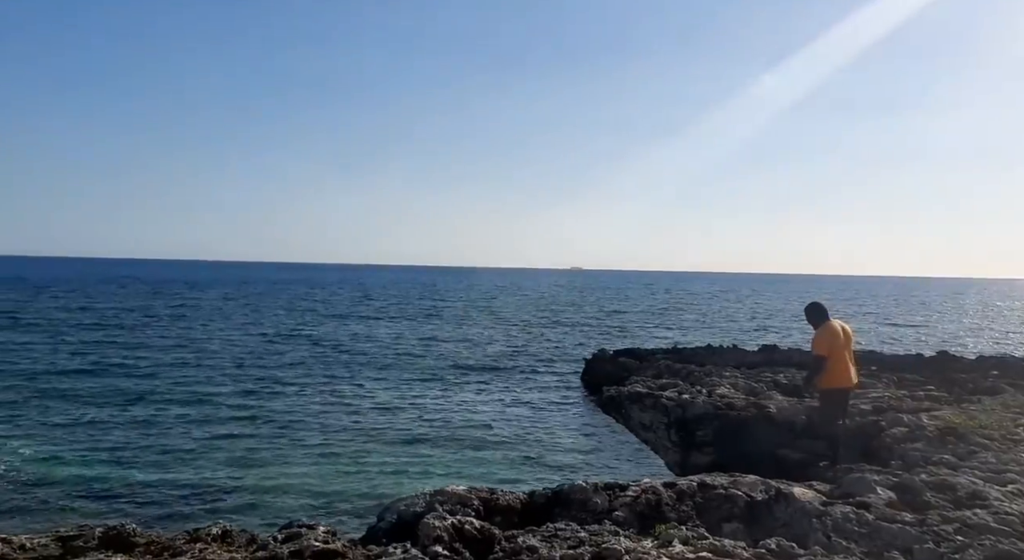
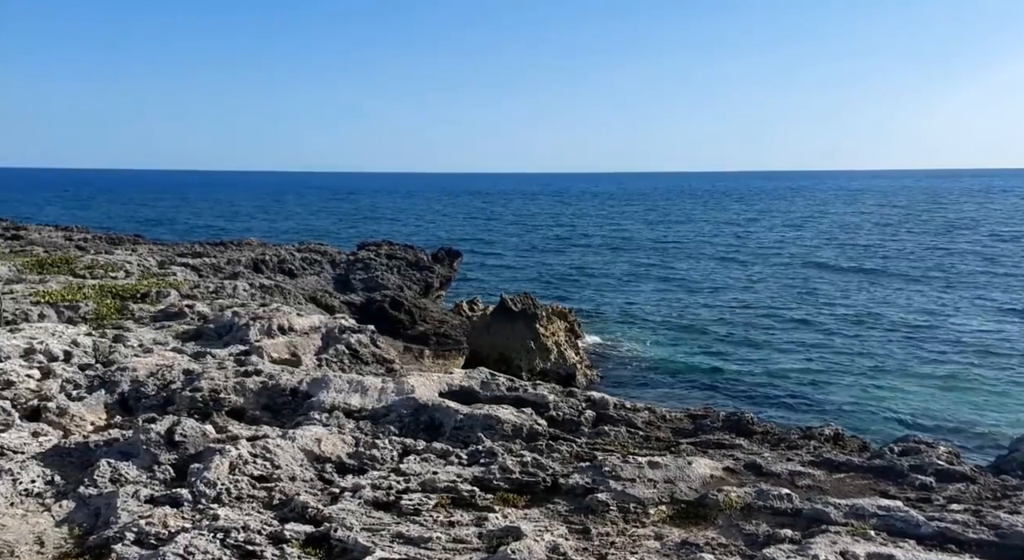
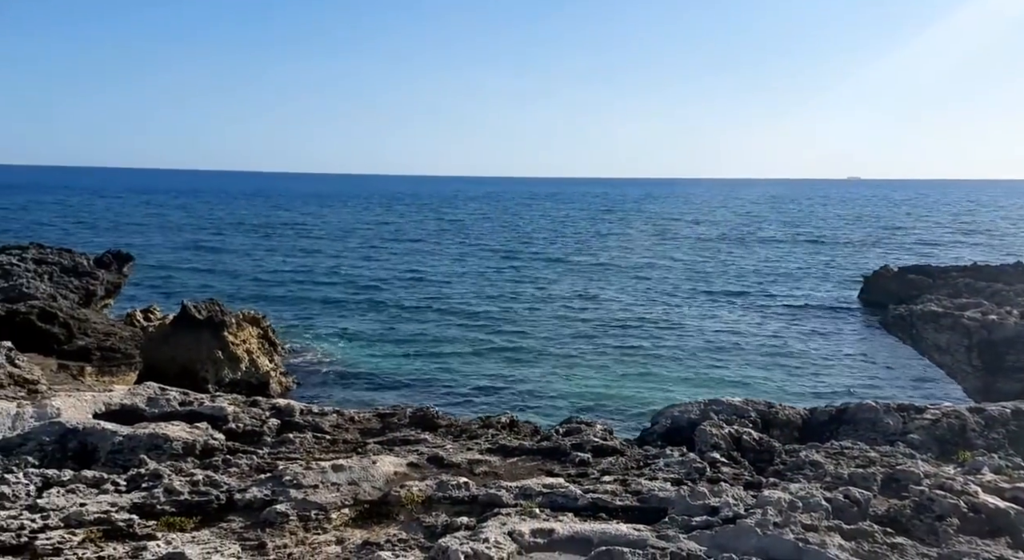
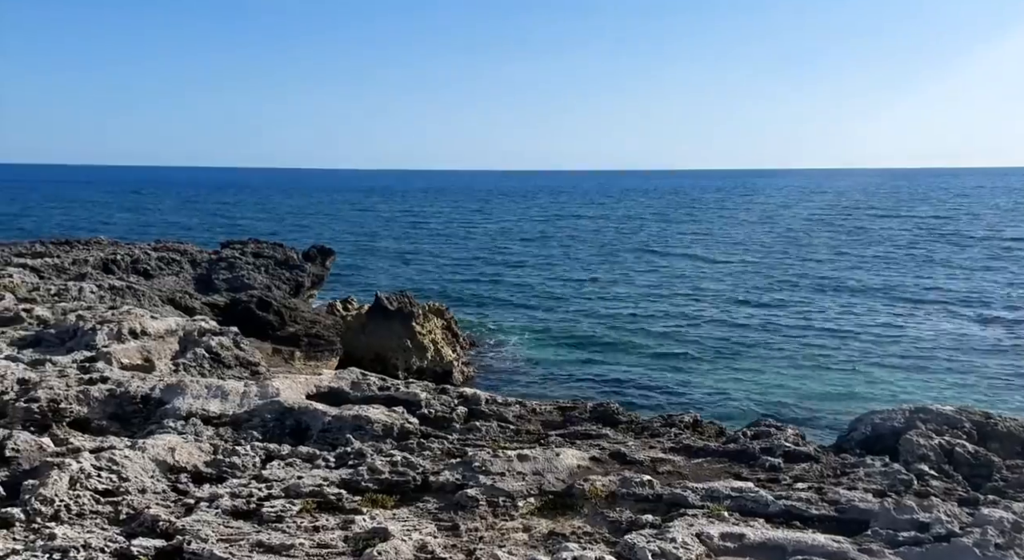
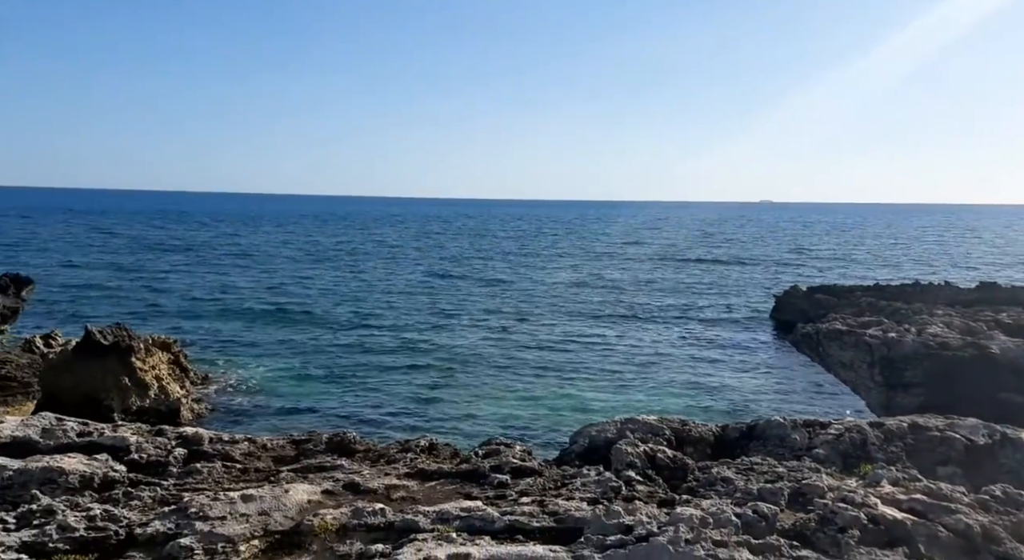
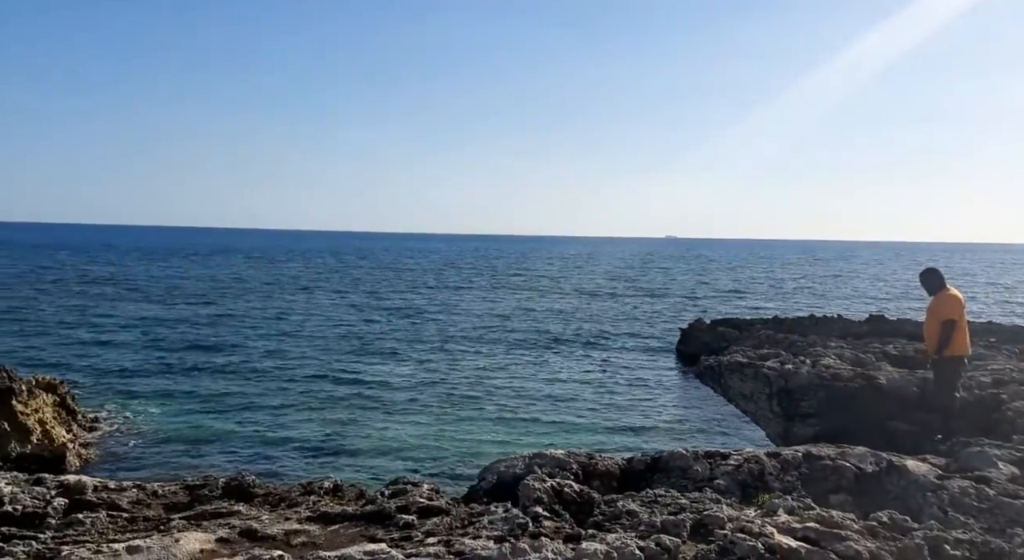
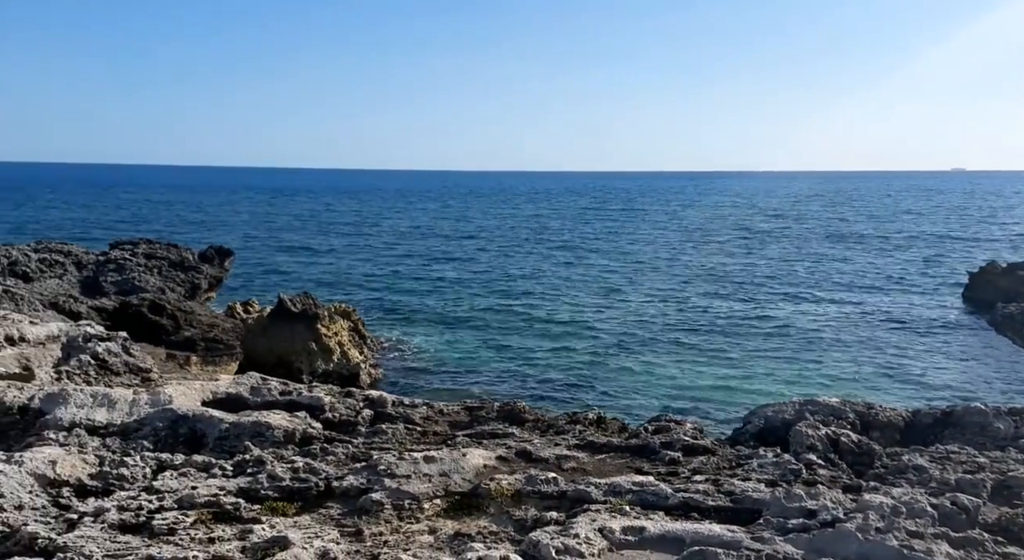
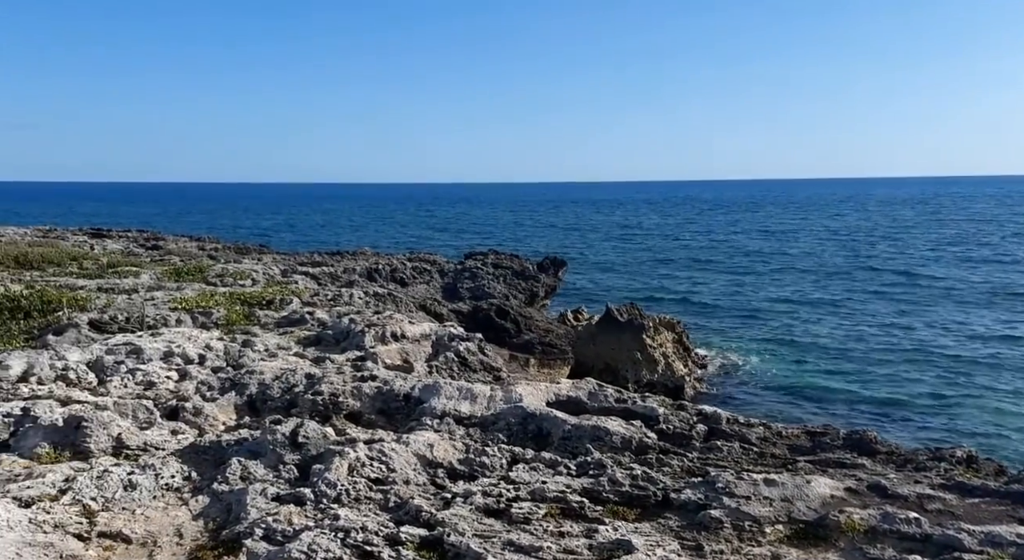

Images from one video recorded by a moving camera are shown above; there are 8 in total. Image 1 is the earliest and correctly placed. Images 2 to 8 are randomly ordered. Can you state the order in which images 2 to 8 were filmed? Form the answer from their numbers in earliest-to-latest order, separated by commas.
6, 5, 3, 7, 4, 2, 8
